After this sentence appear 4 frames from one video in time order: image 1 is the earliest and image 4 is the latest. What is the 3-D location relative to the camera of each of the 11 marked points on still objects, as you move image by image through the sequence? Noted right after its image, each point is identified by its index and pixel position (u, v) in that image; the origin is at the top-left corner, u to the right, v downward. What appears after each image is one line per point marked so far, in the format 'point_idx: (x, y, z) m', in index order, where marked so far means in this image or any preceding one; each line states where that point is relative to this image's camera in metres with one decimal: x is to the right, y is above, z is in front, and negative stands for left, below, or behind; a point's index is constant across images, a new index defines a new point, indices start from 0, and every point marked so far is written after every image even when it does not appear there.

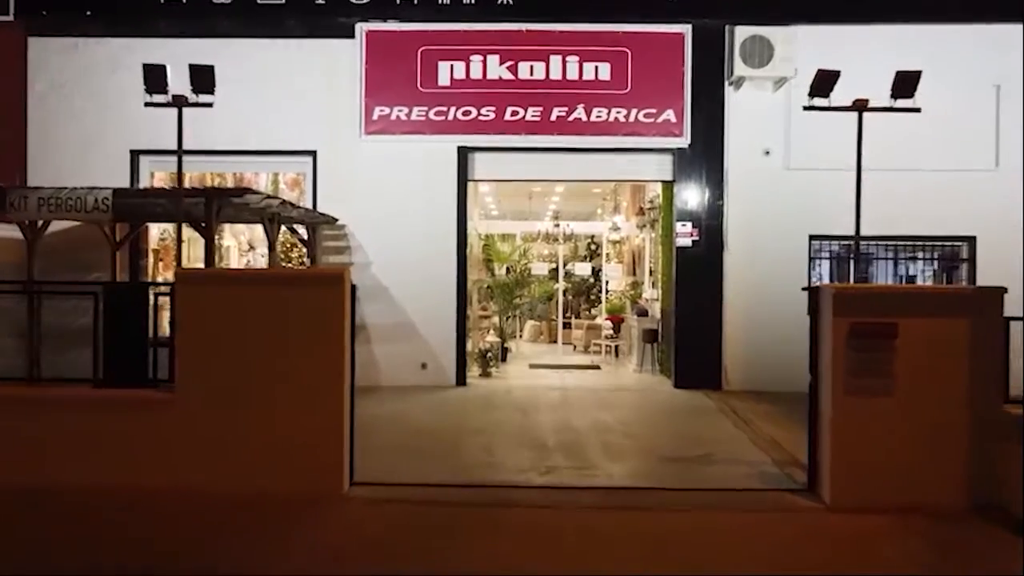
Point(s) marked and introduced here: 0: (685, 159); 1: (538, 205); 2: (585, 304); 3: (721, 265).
0: (+2.3, +1.7, +10.6) m
1: (+0.4, +1.5, +14.0) m
2: (+1.4, -0.3, +15.0) m
3: (+2.8, +0.3, +10.6) m
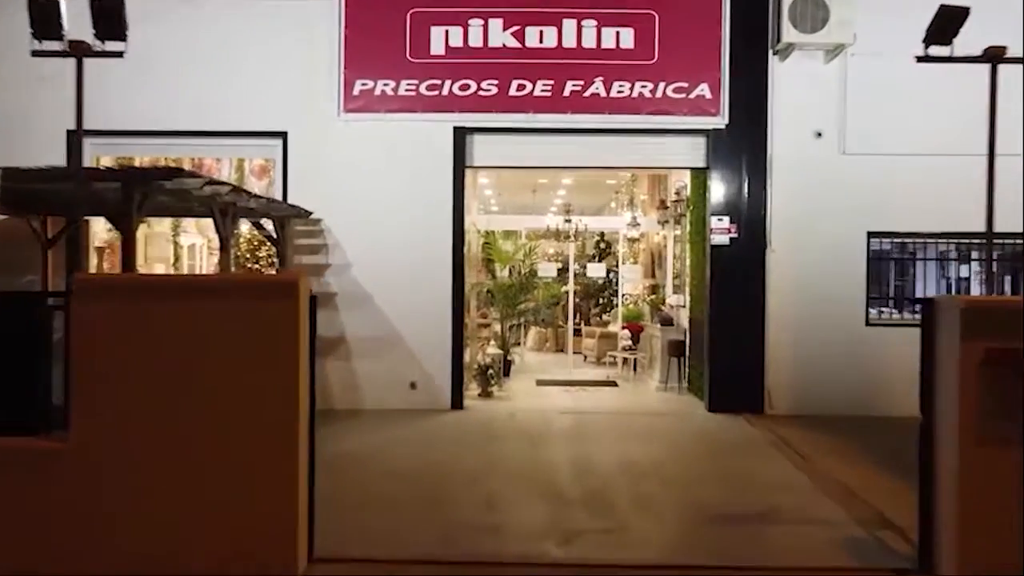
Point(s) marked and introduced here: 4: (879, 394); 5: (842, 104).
0: (+2.3, +1.6, +9.0) m
1: (+0.5, +1.4, +12.4) m
2: (+1.4, -0.3, +13.4) m
3: (+2.8, +0.2, +9.0) m
4: (+4.1, -1.2, +9.0) m
5: (+3.7, +2.1, +8.9) m
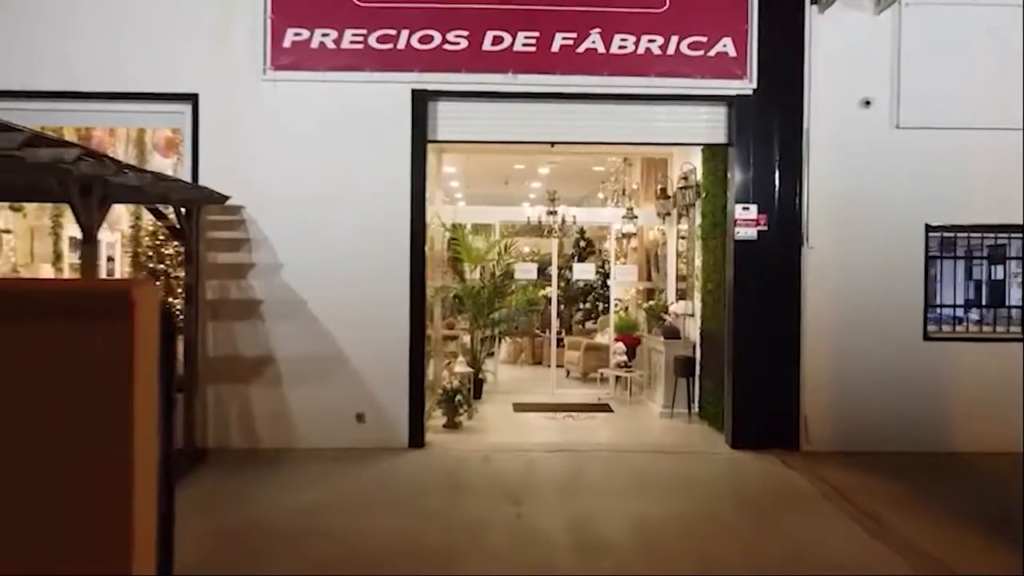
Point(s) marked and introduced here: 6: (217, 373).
0: (+2.1, +1.6, +7.2) m
1: (+0.1, +1.3, +10.5) m
2: (+1.0, -0.4, +11.6) m
3: (+2.6, +0.2, +7.3) m
4: (+3.9, -1.2, +7.3) m
5: (+3.4, +2.0, +7.2) m
6: (-2.6, -0.8, +7.1) m
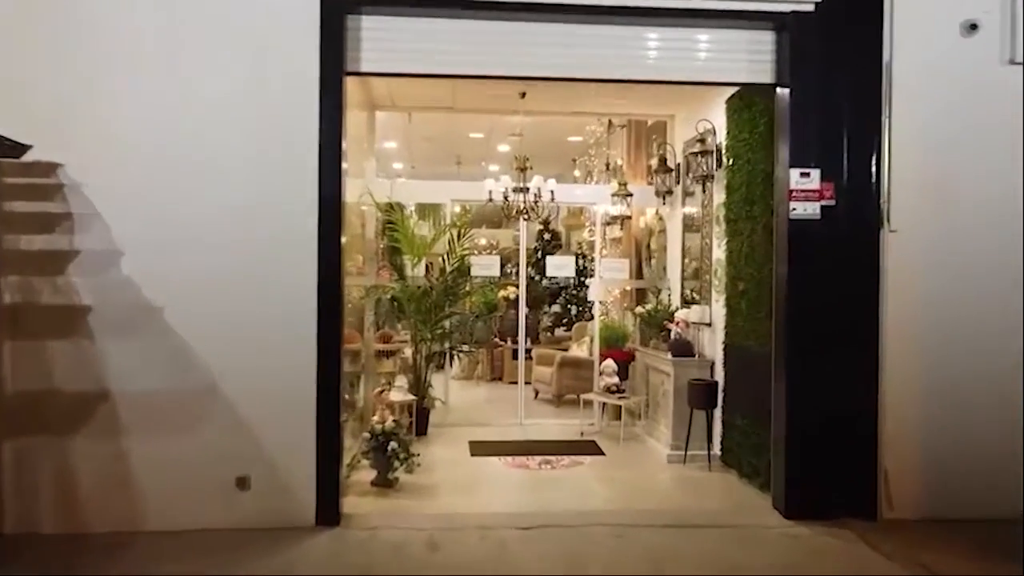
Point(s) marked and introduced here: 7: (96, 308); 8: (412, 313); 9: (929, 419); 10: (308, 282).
0: (+1.8, +1.6, +5.1) m
1: (-0.3, +1.3, +8.3) m
2: (+0.5, -0.4, +9.4) m
3: (+2.3, +0.2, +5.1) m
4: (+3.6, -1.2, +5.3) m
5: (+3.2, +2.0, +5.2) m
6: (-2.9, -0.8, +4.7) m
7: (-2.4, -0.1, +4.7) m
8: (-0.9, -0.2, +7.3) m
9: (+2.7, -0.8, +5.2) m
10: (-1.2, 0.0, +4.9) m
